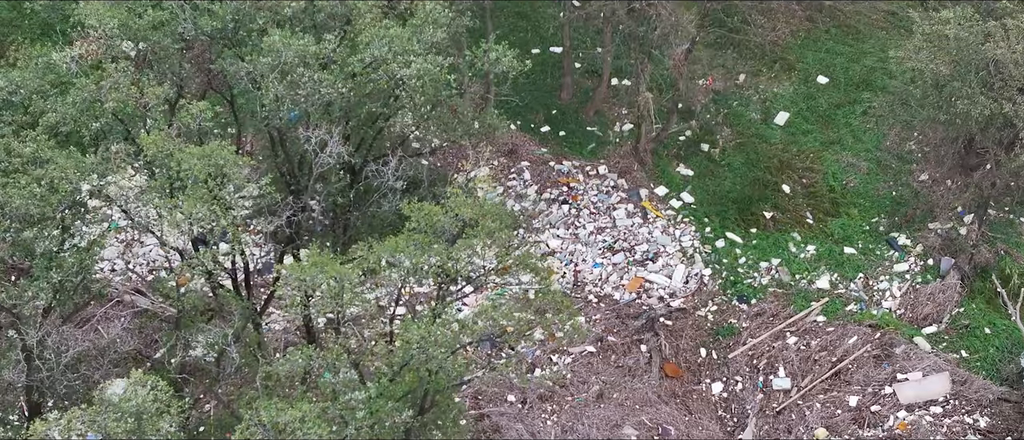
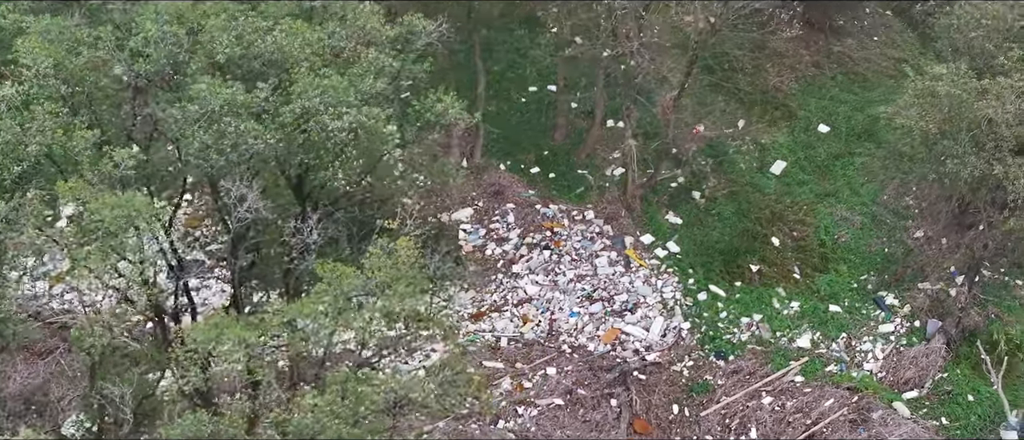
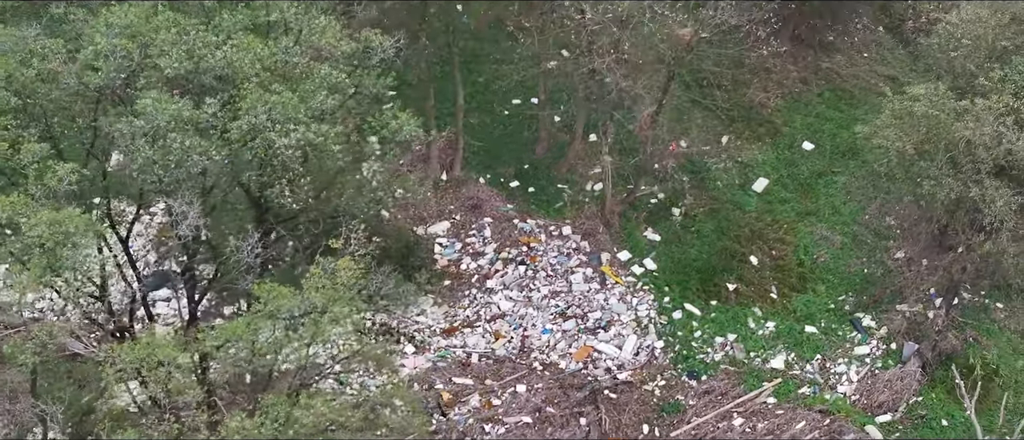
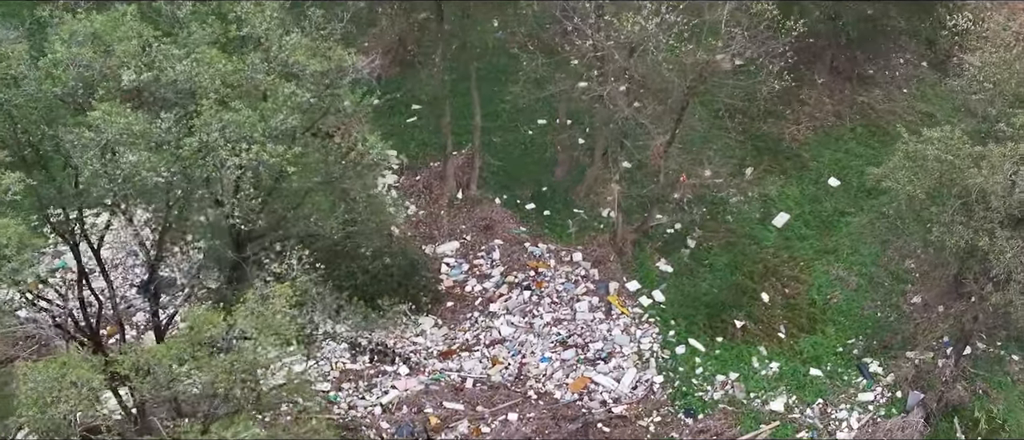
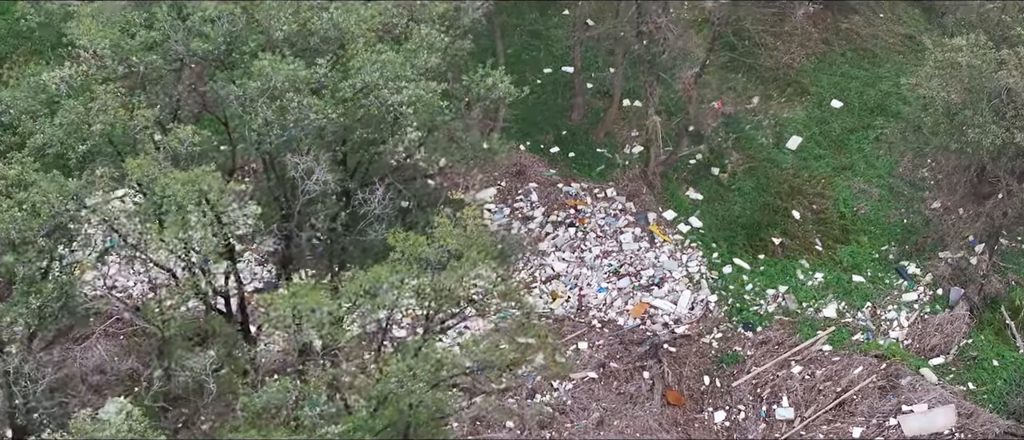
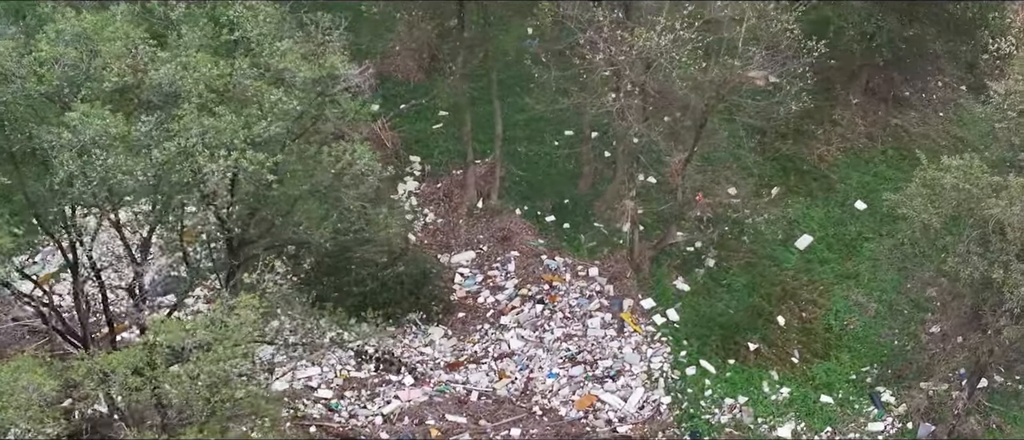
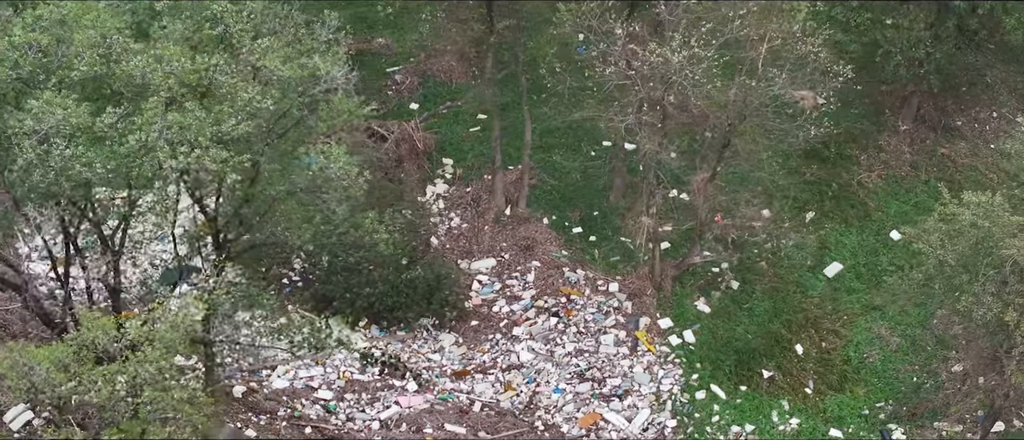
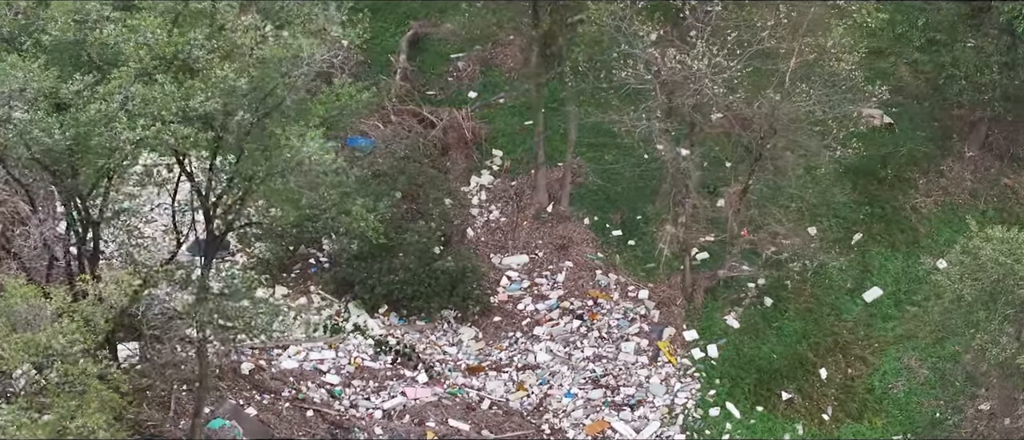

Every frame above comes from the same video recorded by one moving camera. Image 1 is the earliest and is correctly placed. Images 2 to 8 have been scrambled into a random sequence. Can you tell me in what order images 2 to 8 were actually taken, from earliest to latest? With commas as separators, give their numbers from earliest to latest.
5, 2, 3, 4, 6, 7, 8
